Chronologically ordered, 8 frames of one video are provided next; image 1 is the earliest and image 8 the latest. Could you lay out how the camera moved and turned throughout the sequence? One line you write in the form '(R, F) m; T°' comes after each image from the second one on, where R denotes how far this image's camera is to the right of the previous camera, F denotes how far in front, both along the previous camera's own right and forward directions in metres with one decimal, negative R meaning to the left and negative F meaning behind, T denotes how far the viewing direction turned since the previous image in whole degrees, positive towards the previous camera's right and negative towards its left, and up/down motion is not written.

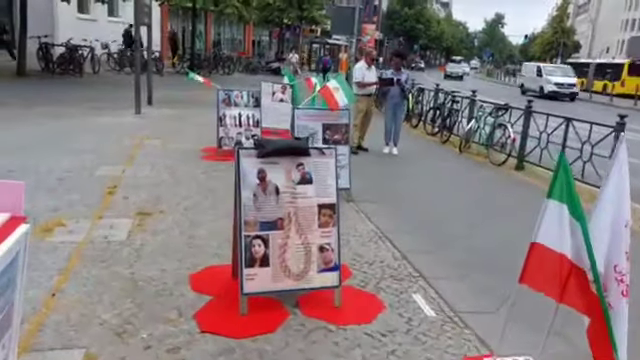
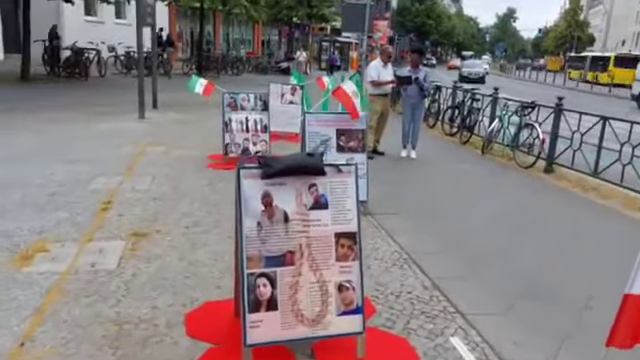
(0.0, +0.7) m; -1°
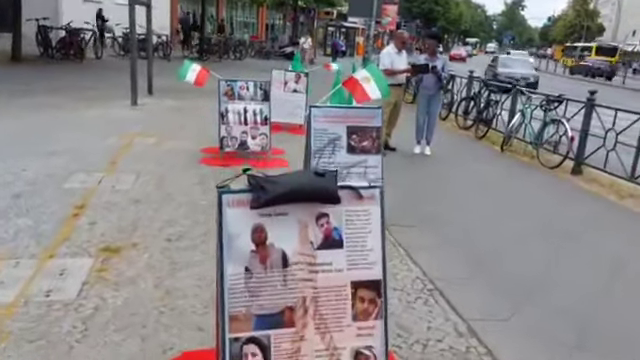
(0.0, +0.9) m; 0°
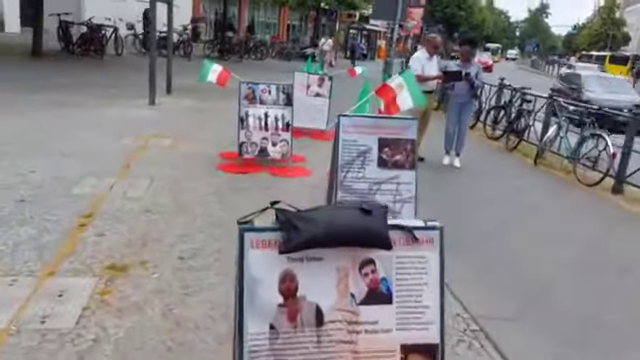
(-0.1, +0.5) m; -2°
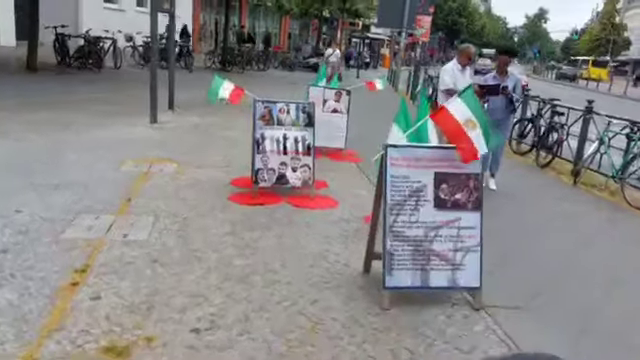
(-0.3, +0.9) m; 0°
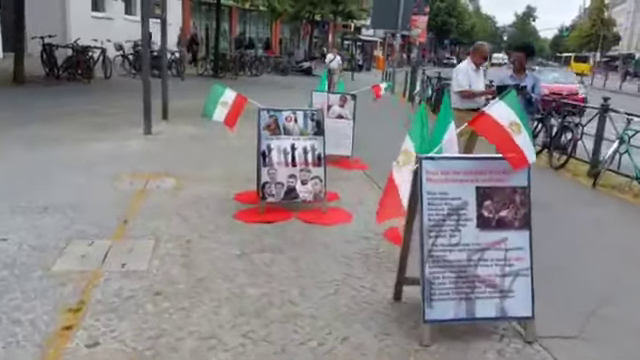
(-0.2, +0.5) m; +1°
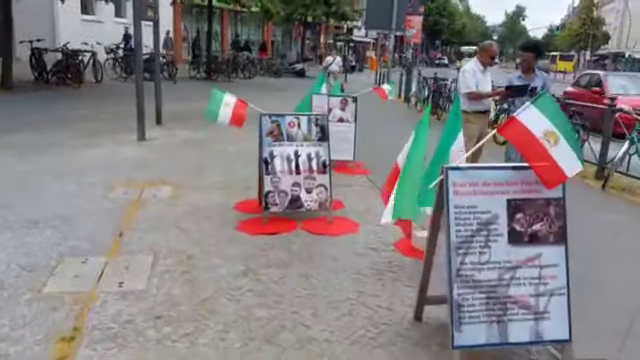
(-0.1, +0.3) m; +1°
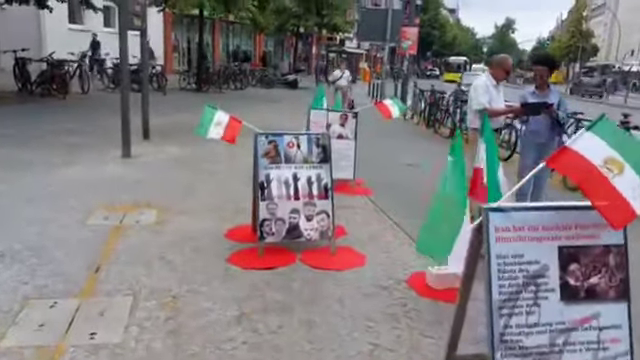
(-0.1, +0.6) m; +1°
